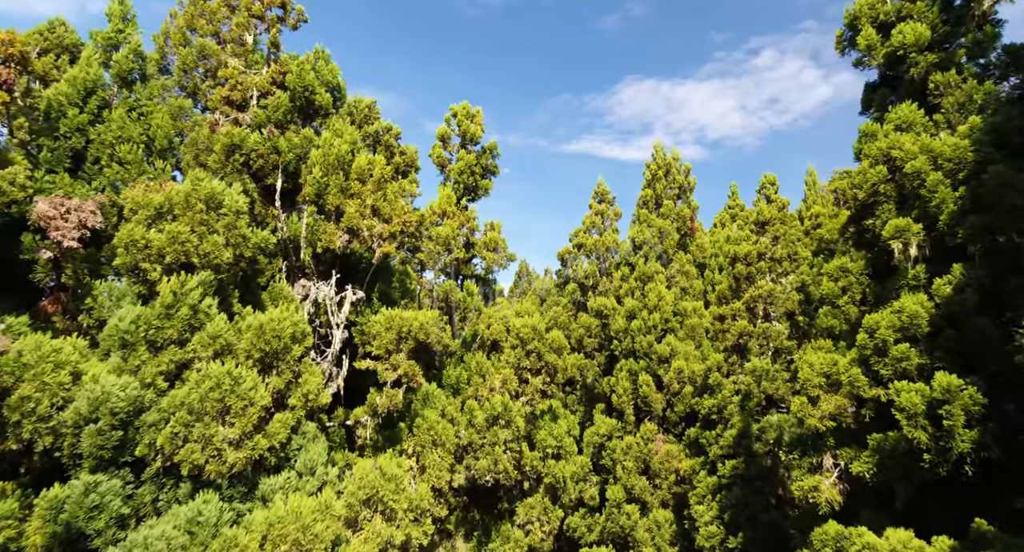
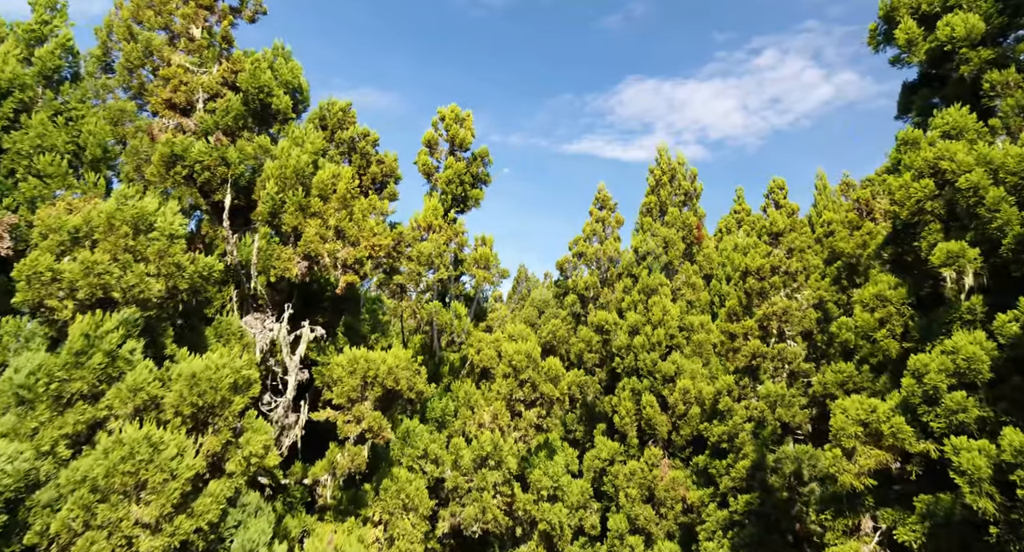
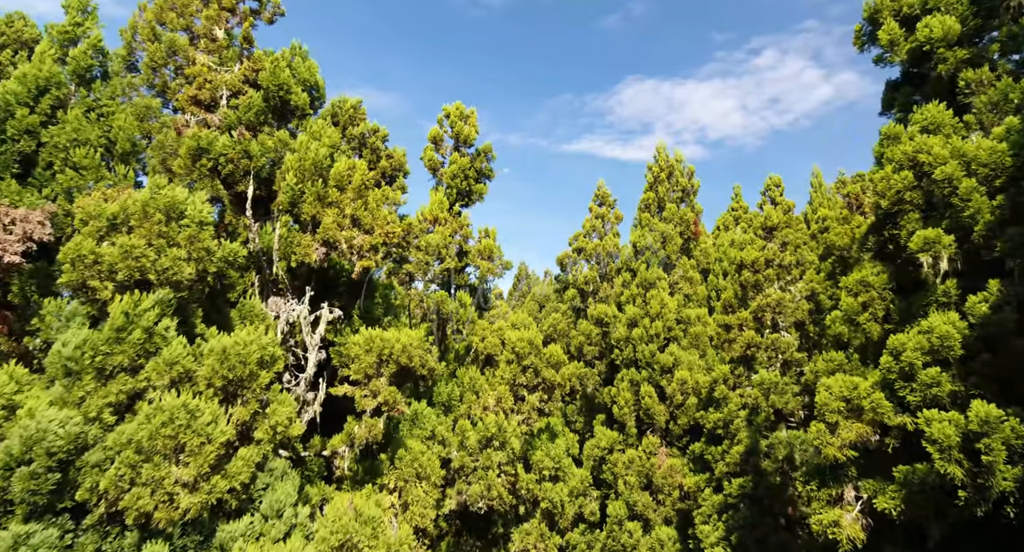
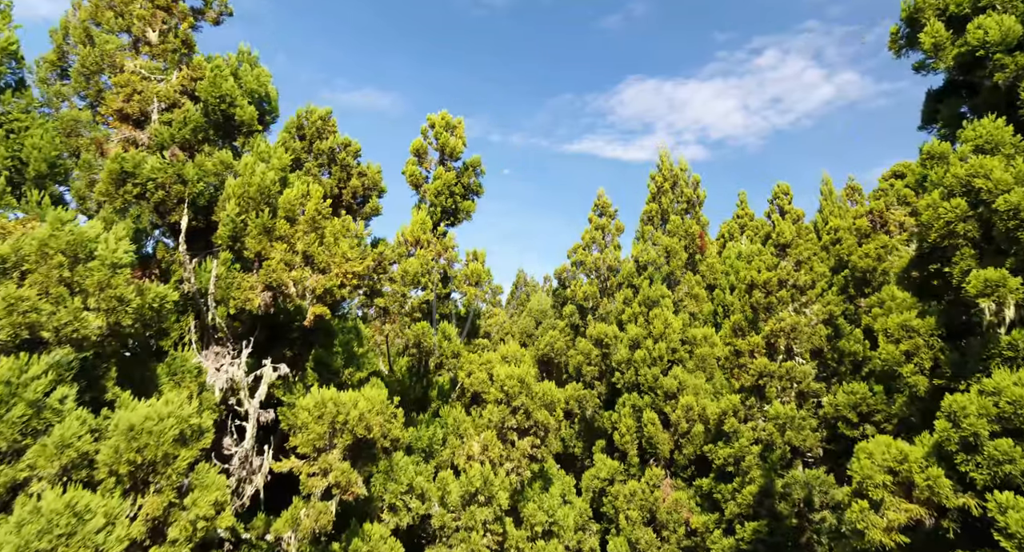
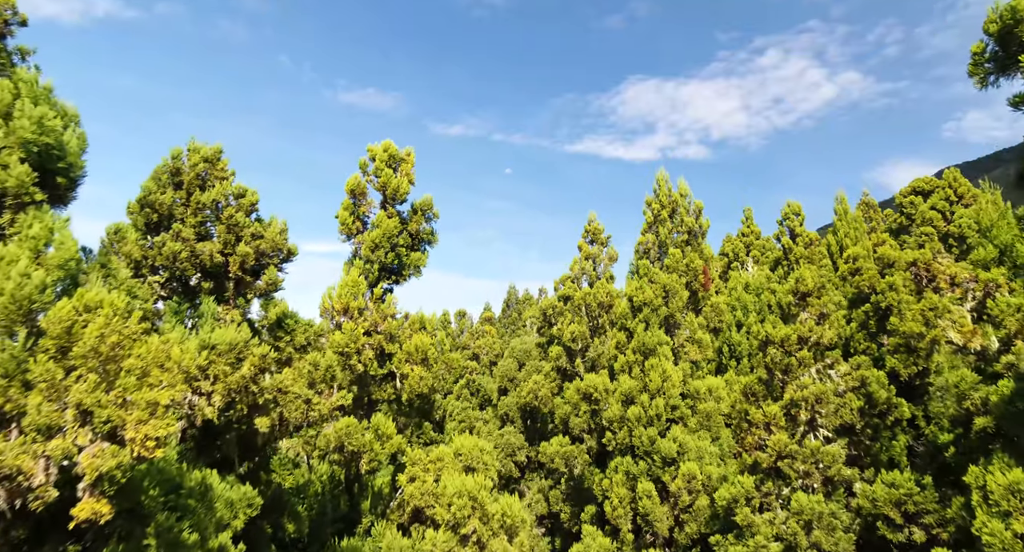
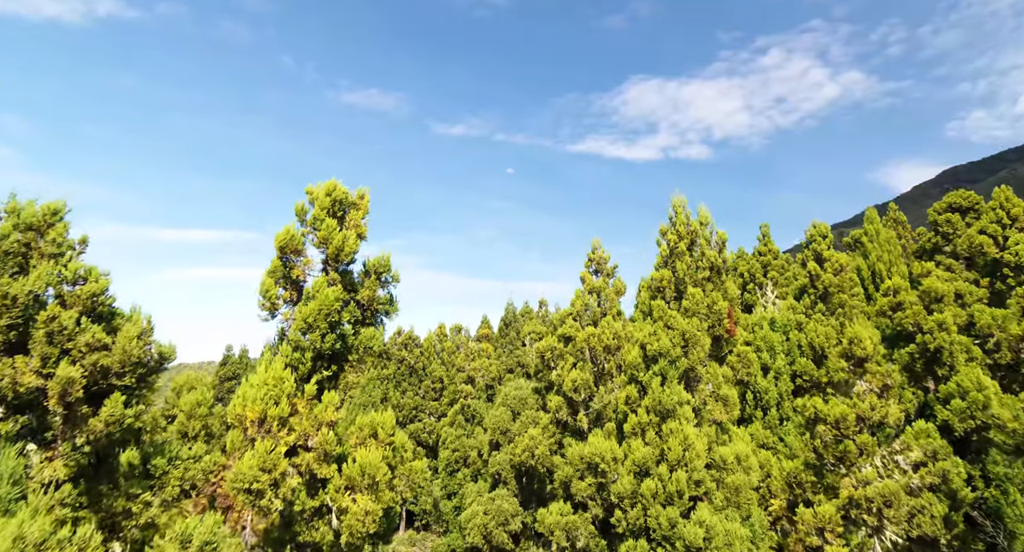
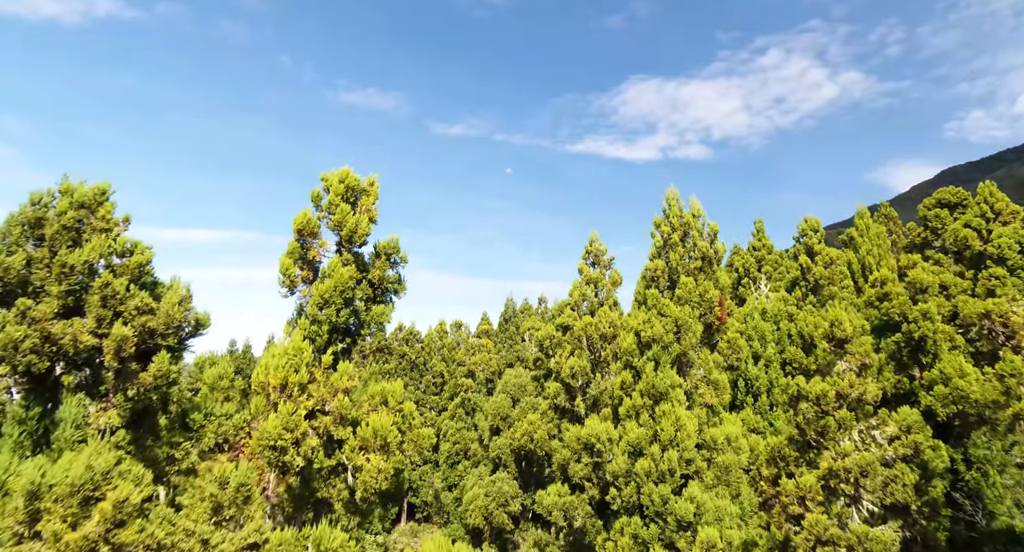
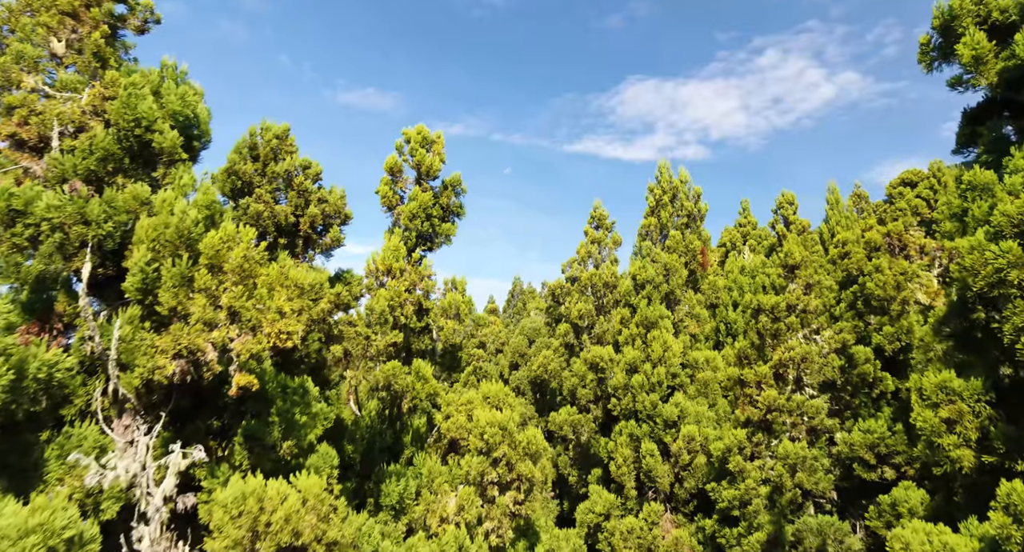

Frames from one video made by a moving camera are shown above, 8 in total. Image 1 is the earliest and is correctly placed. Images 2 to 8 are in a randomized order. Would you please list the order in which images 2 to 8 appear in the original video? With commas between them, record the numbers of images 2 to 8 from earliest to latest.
3, 2, 4, 8, 5, 7, 6
